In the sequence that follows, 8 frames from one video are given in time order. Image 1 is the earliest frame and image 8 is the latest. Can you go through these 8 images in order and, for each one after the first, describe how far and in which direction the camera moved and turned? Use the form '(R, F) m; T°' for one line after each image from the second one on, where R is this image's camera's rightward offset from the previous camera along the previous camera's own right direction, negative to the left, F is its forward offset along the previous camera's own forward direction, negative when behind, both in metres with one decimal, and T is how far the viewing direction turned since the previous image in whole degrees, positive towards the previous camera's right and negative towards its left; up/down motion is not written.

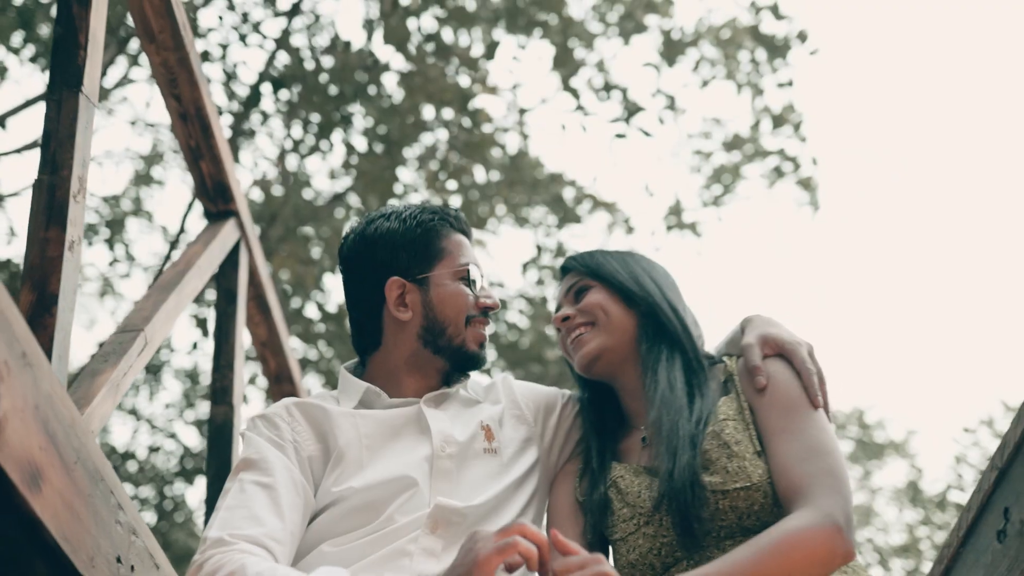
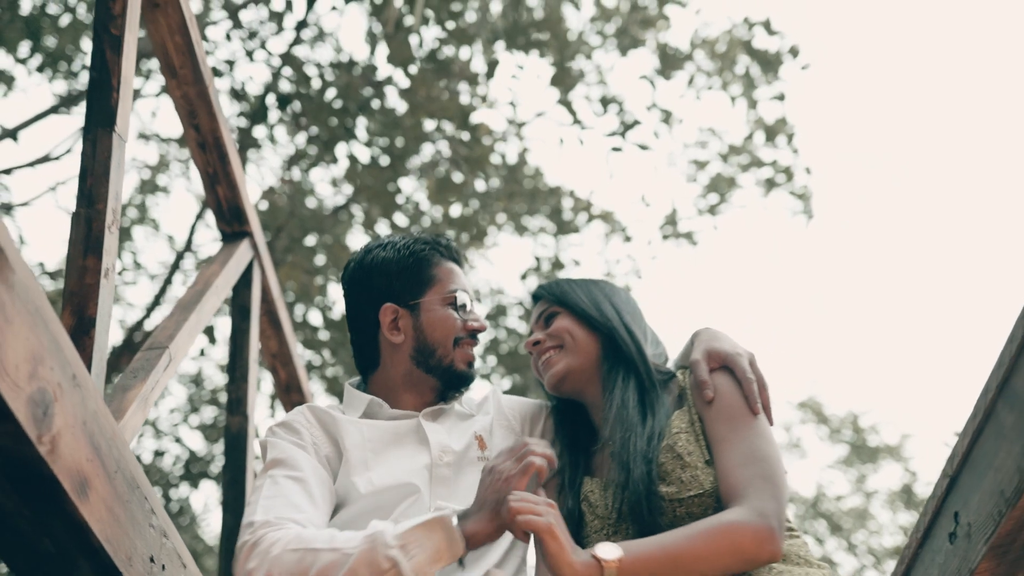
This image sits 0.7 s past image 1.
(0.0, -0.2) m; 0°
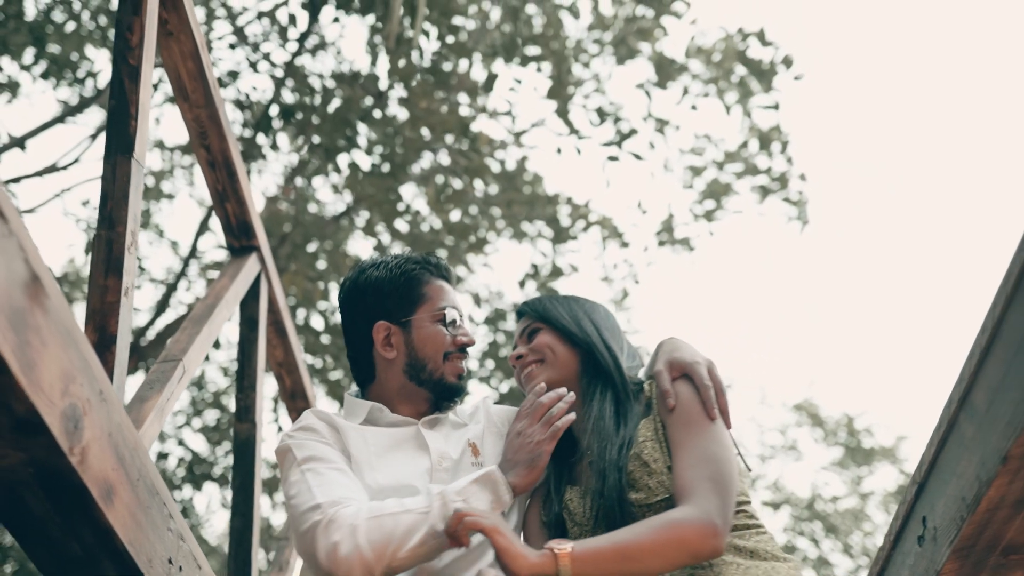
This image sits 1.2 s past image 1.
(0.0, -0.1) m; 0°
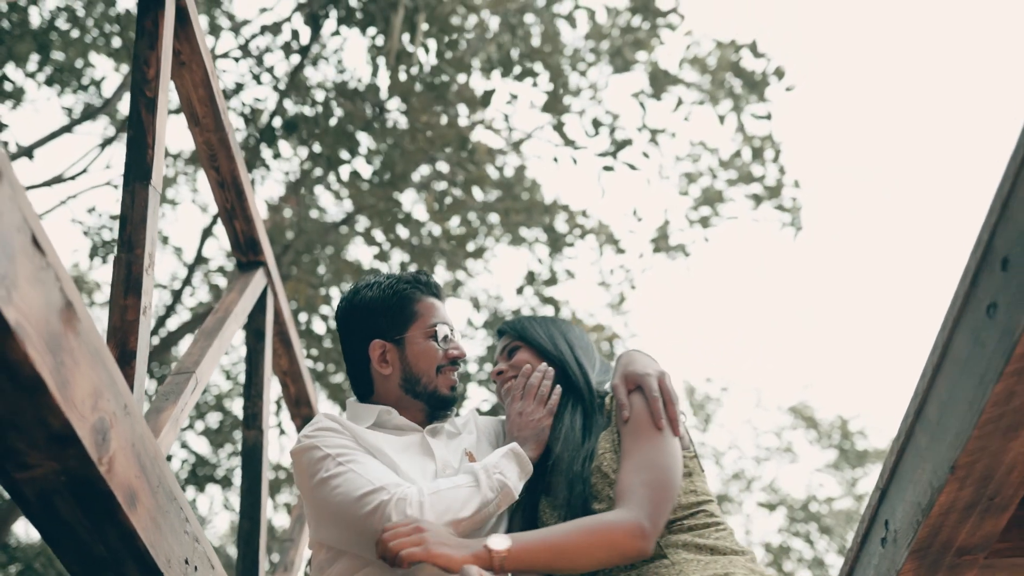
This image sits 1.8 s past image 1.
(0.0, -0.2) m; 0°
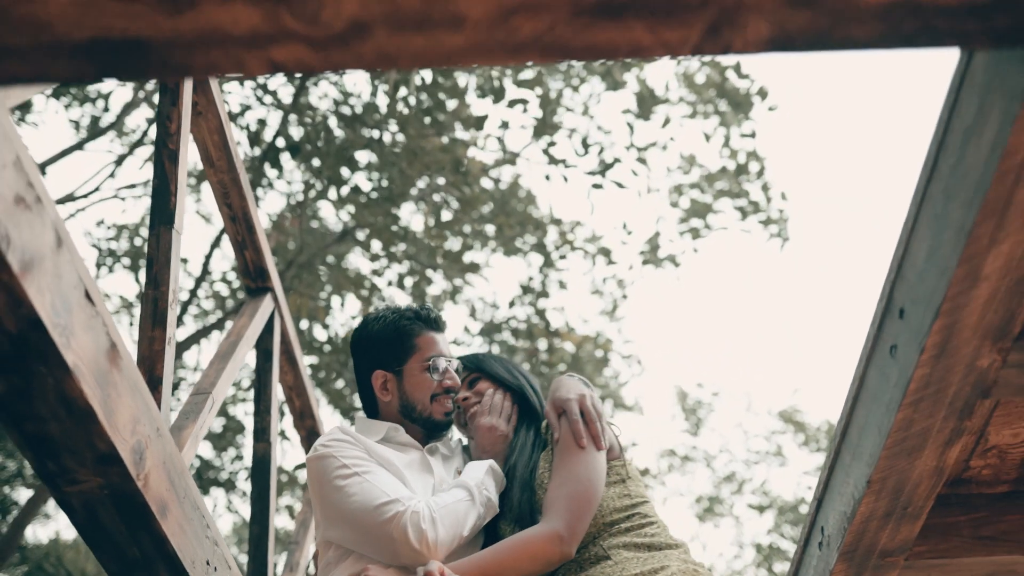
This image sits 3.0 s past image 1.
(0.0, -0.3) m; 0°
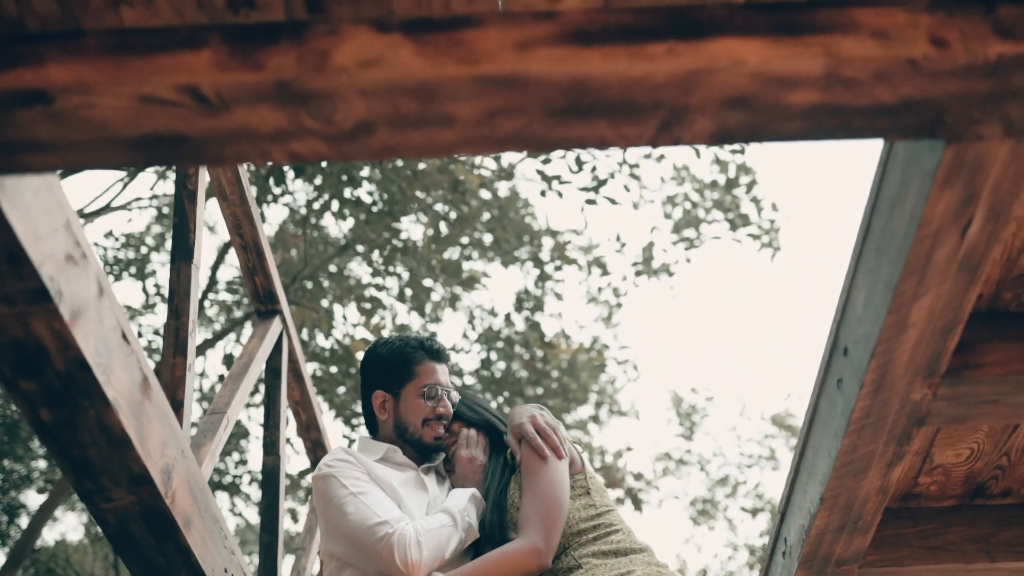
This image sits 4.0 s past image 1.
(0.0, -0.3) m; 0°
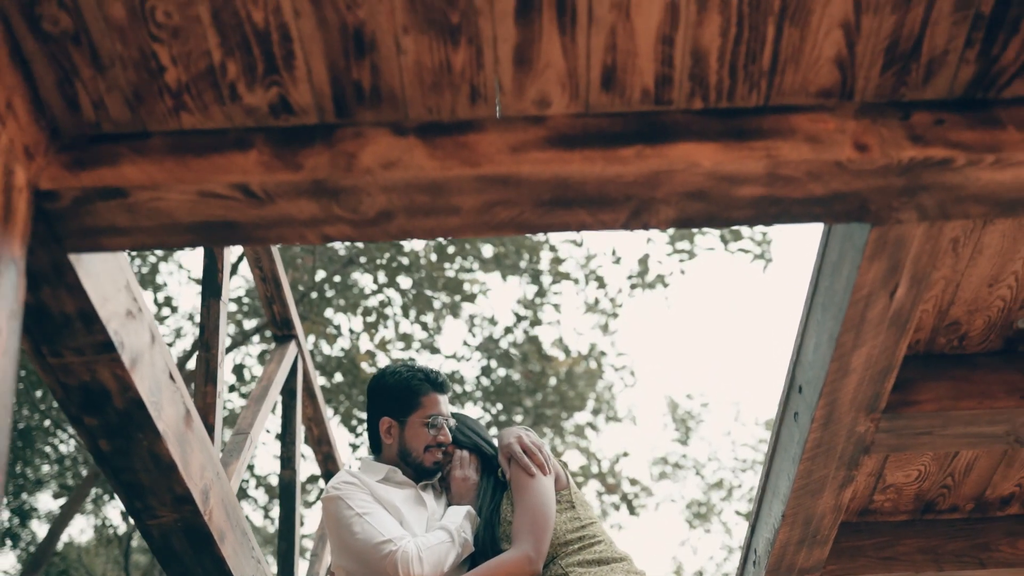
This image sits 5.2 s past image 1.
(0.0, -0.4) m; 0°
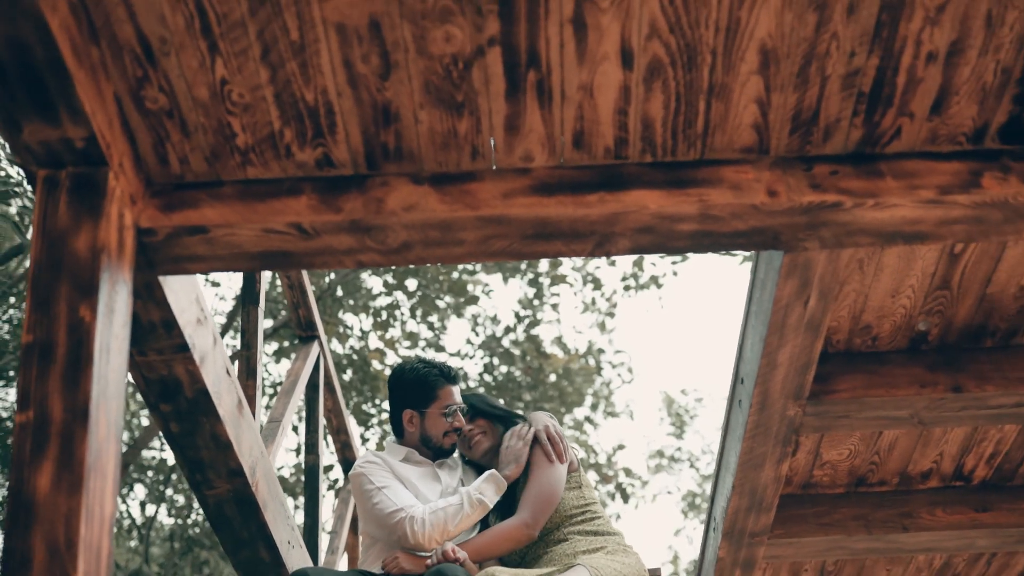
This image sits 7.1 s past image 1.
(0.0, -0.6) m; 0°
